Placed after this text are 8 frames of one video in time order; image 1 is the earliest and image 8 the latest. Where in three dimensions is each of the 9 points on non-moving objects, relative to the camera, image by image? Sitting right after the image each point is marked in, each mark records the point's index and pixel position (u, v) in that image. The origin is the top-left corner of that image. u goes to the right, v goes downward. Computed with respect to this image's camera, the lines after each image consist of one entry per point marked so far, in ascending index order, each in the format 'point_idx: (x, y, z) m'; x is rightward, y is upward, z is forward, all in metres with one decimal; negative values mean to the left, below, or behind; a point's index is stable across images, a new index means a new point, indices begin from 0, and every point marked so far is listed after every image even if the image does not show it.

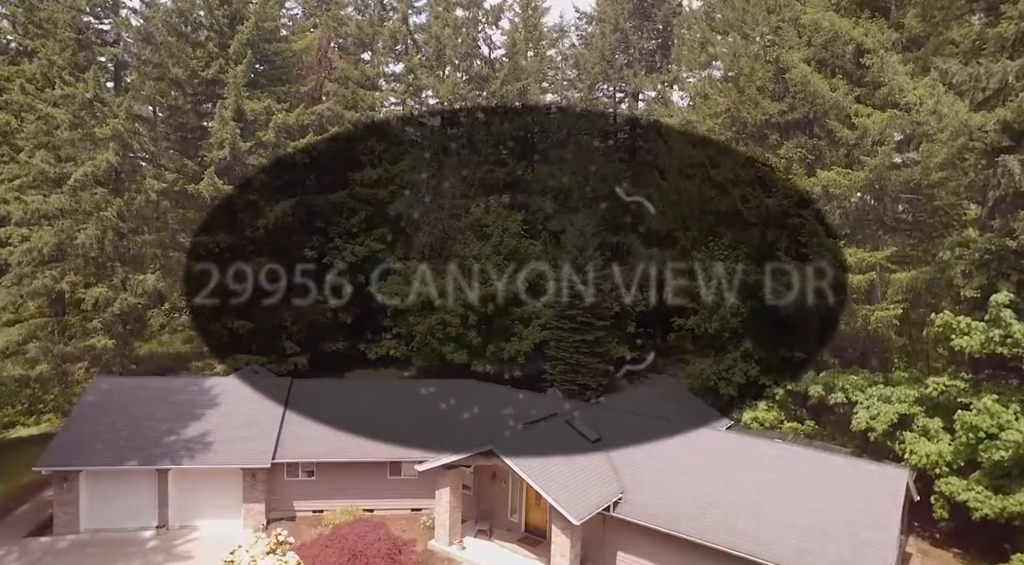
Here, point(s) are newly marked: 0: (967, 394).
0: (+12.3, -2.5, +17.6) m
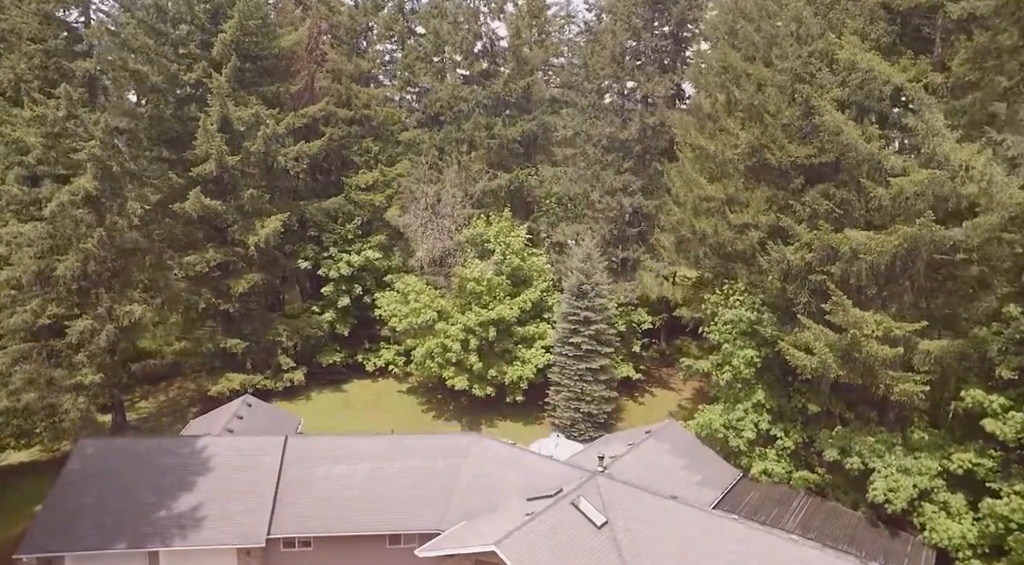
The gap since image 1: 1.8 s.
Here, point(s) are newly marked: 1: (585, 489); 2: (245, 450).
0: (+12.5, -4.6, +16.8) m
1: (+2.0, -5.8, +18.0) m
2: (-8.1, -5.2, +19.6) m
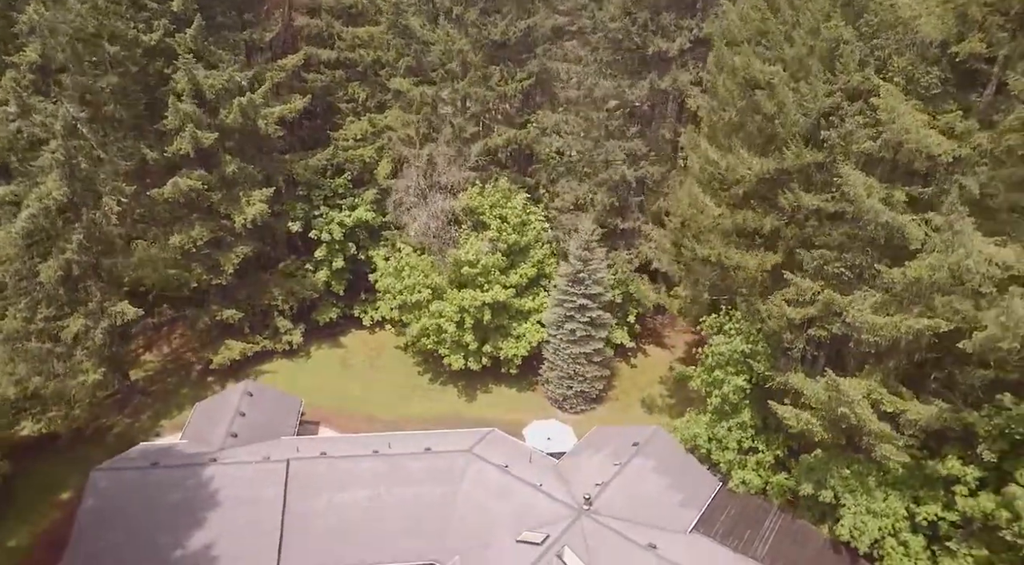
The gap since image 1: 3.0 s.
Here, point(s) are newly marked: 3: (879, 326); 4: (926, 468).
0: (+12.2, -6.7, +17.7) m
1: (+1.7, -7.5, +19.2) m
2: (-8.4, -6.4, +20.6) m
3: (+9.6, -1.0, +16.6) m
4: (+11.8, -5.1, +18.4) m
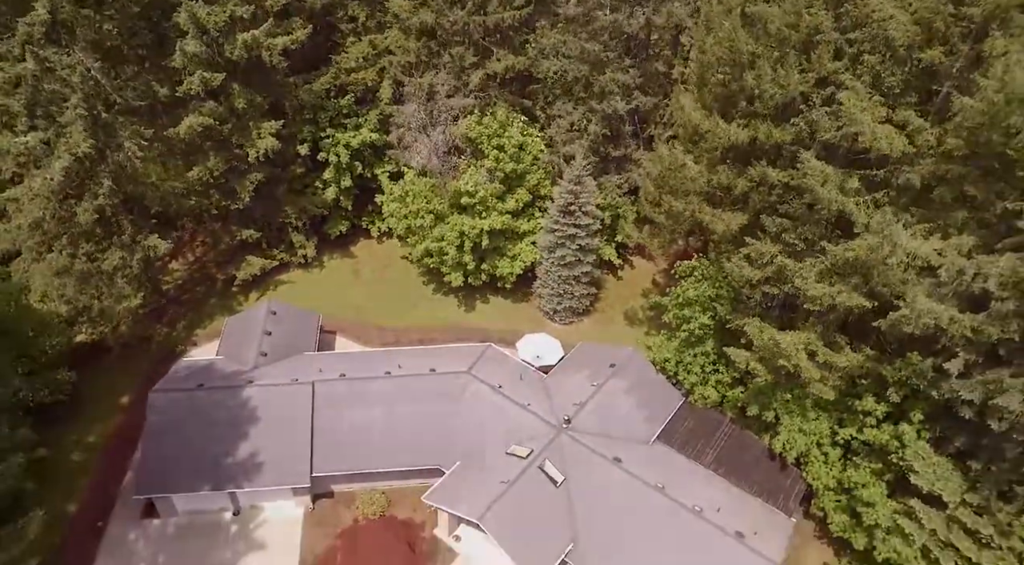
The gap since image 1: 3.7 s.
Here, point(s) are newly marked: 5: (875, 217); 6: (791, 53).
0: (+11.8, -5.7, +21.6) m
1: (+1.4, -6.0, +23.3) m
2: (-8.7, -4.5, +24.5) m
3: (+9.3, -0.4, +19.2) m
4: (+11.4, -3.9, +21.9) m
5: (+10.4, +1.8, +18.4) m
6: (+8.3, +6.9, +19.3) m
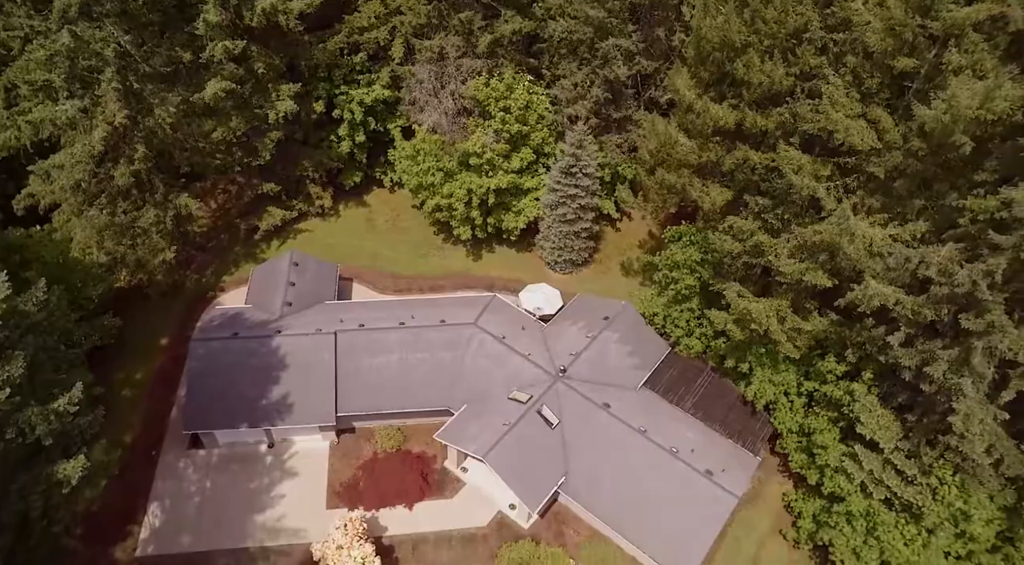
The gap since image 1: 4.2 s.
0: (+11.9, -4.7, +24.5) m
1: (+1.4, -4.6, +26.3) m
2: (-8.6, -2.8, +27.4) m
3: (+9.4, +0.4, +21.6) m
4: (+11.5, -2.8, +24.6) m
5: (+10.5, +2.5, +20.4) m
6: (+8.4, +7.6, +20.7) m
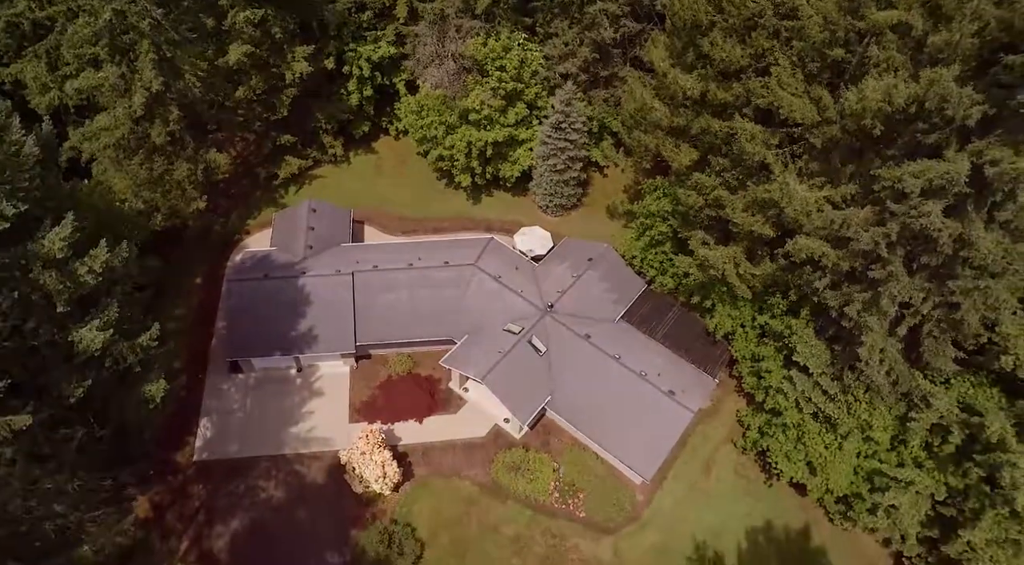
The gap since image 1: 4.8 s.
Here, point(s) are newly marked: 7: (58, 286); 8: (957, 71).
0: (+11.6, -2.4, +28.8) m
1: (+1.2, -2.1, +30.7) m
2: (-8.9, -0.2, +31.6) m
3: (+9.1, +2.3, +25.3) m
4: (+11.2, -0.6, +28.8) m
5: (+10.2, +4.2, +23.9) m
6: (+8.2, +9.3, +23.6) m
7: (-12.6, -0.1, +18.0) m
8: (+12.7, +6.1, +18.6) m
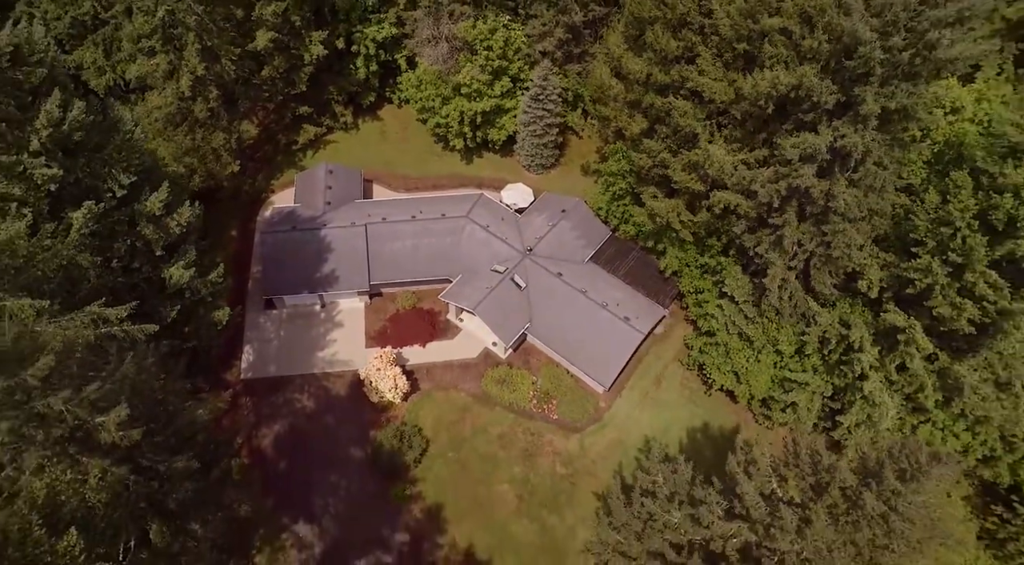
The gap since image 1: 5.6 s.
0: (+10.8, +0.5, +35.4) m
1: (+0.4, +0.8, +37.3) m
2: (-9.7, +2.7, +38.0) m
3: (+8.2, +4.9, +31.6) m
4: (+10.4, +2.3, +35.2) m
5: (+9.3, +6.7, +30.1) m
6: (+7.2, +11.8, +29.4) m
7: (-13.4, +1.8, +24.5) m
8: (+11.8, +8.2, +24.6) m
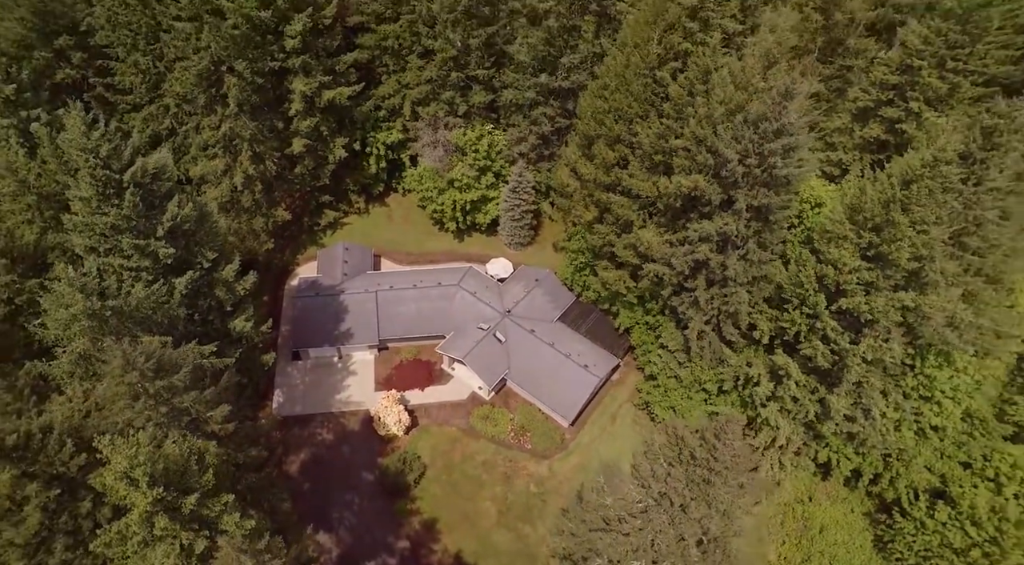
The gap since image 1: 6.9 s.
0: (+9.6, -3.2, +44.1) m
1: (-0.9, -3.1, +45.9) m
2: (-11.0, -1.3, +46.8) m
3: (+7.0, +1.6, +40.8) m
4: (+9.2, -1.4, +44.1) m
5: (+8.1, +3.6, +39.5) m
6: (+6.0, +8.7, +39.4) m
7: (-14.6, -0.7, +33.2) m
8: (+10.6, +5.7, +34.3) m
